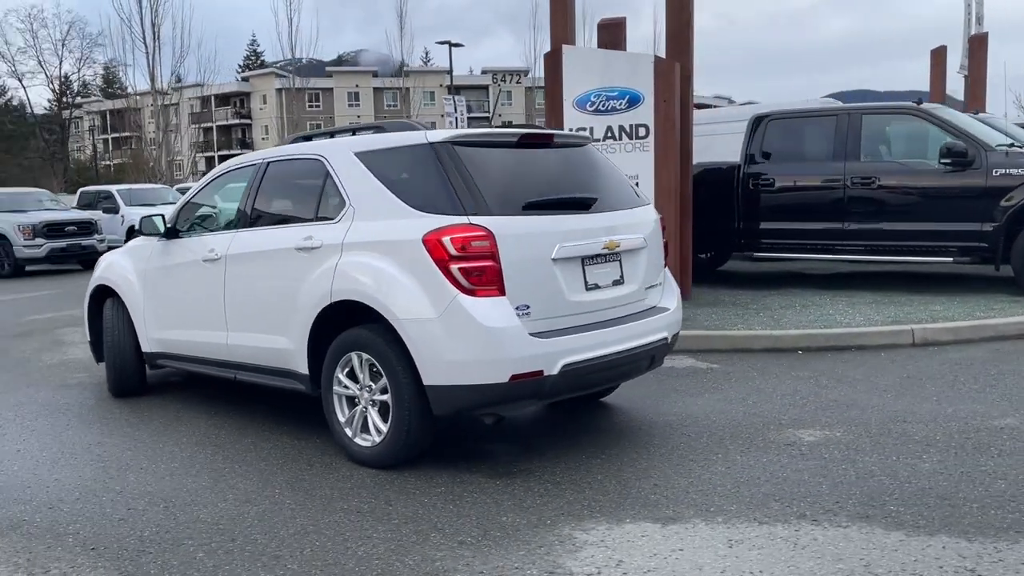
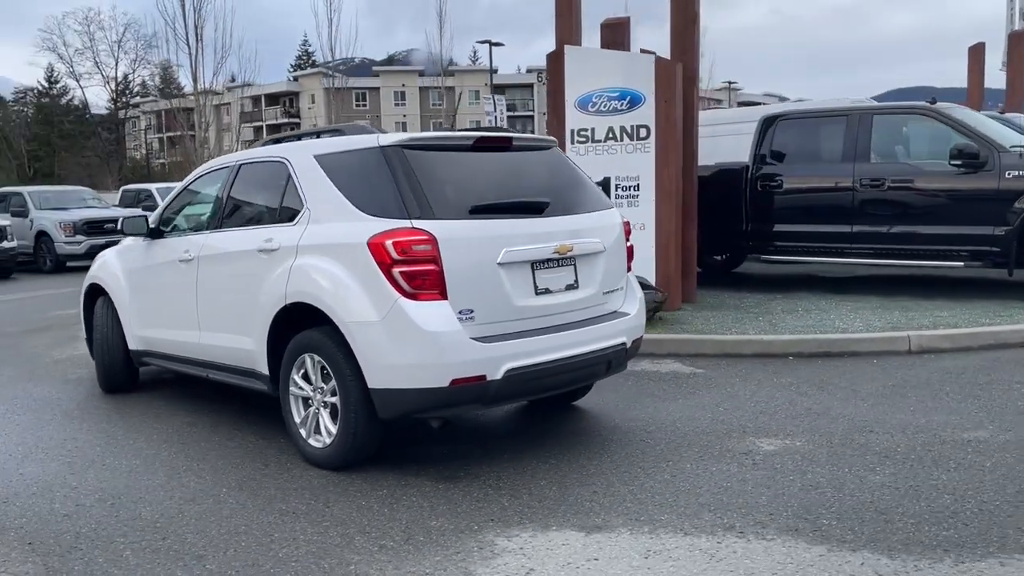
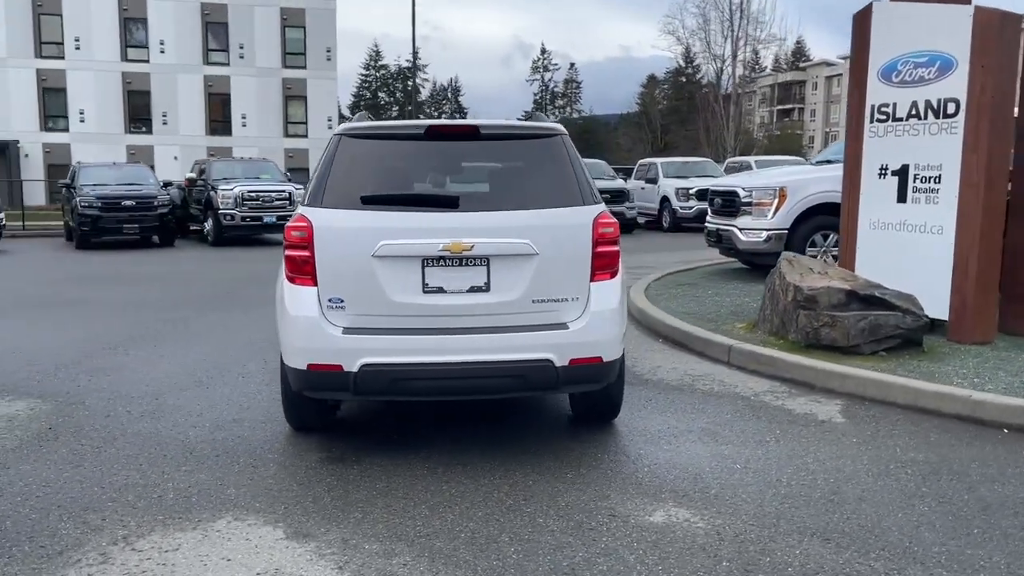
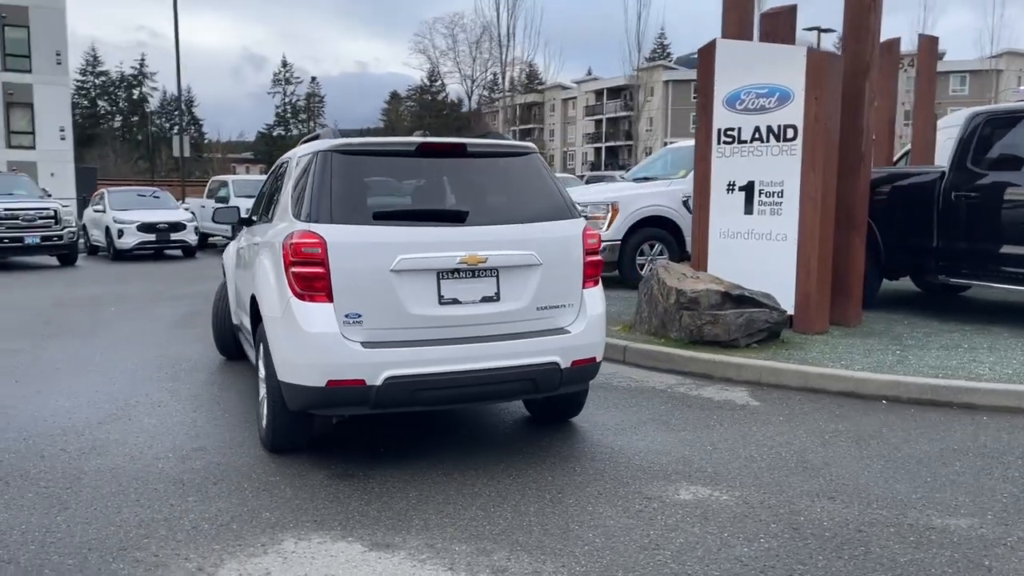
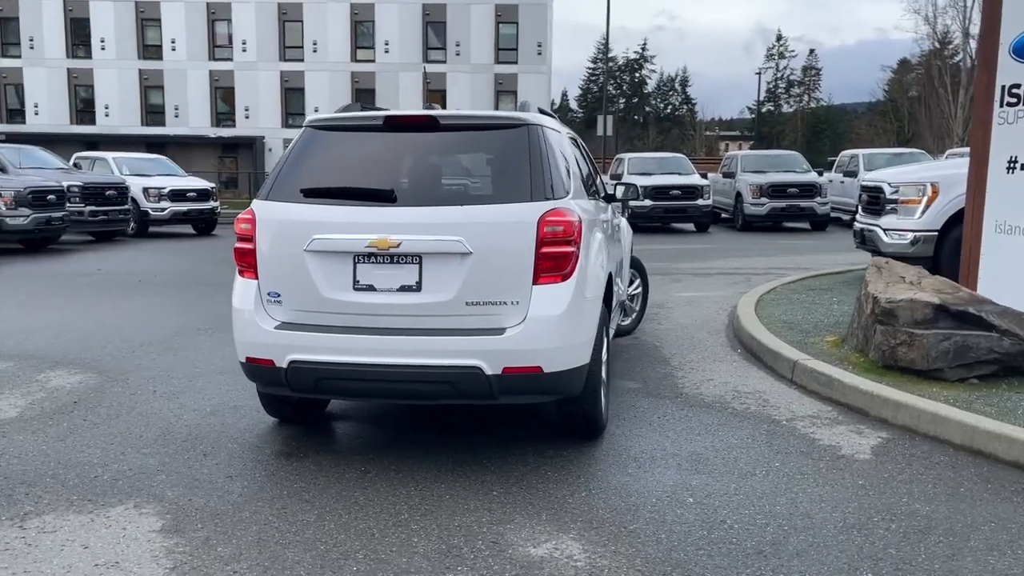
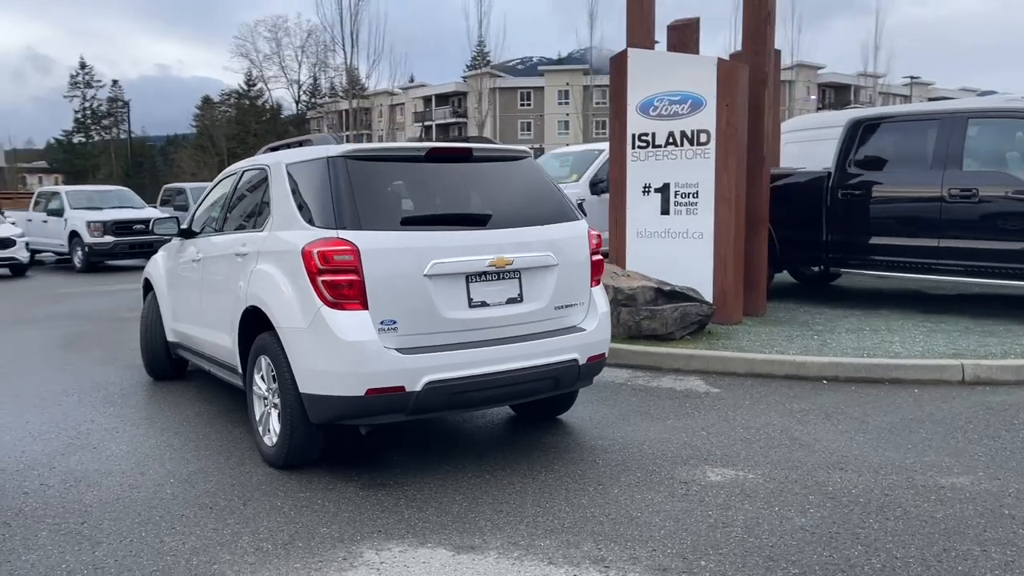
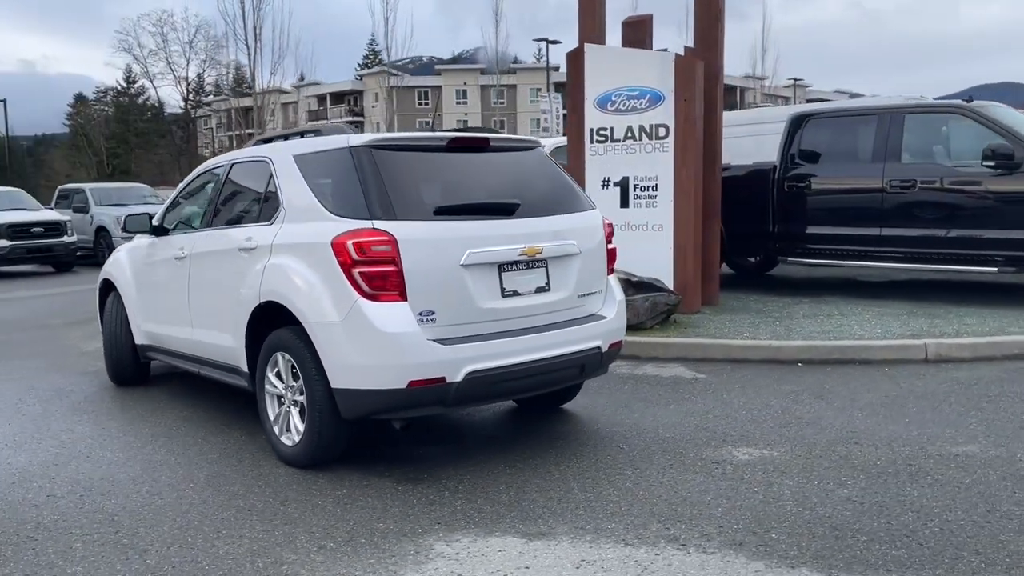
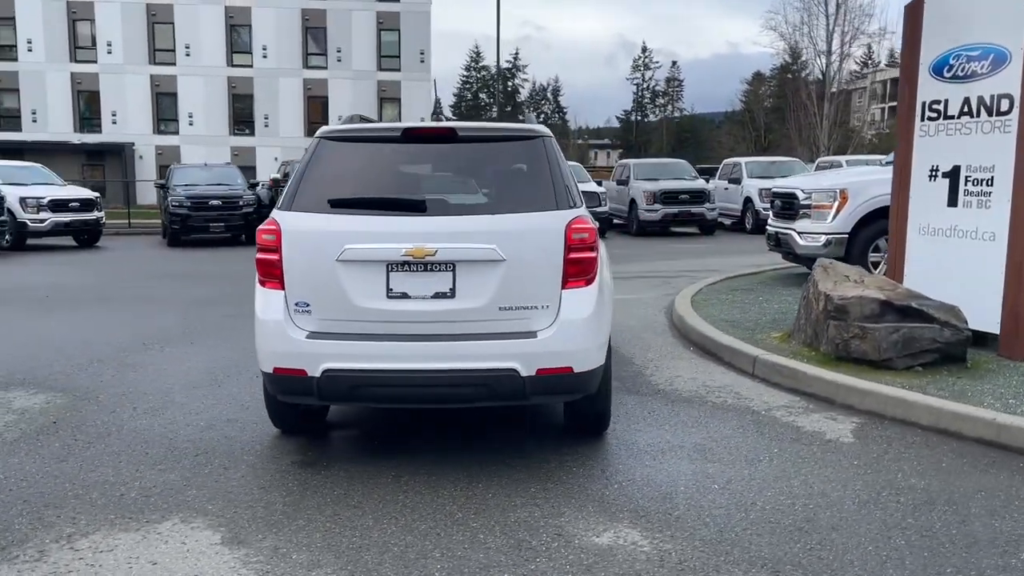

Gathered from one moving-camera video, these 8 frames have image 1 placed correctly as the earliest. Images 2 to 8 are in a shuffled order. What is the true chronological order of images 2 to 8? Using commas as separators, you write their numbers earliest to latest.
2, 7, 6, 4, 3, 8, 5
